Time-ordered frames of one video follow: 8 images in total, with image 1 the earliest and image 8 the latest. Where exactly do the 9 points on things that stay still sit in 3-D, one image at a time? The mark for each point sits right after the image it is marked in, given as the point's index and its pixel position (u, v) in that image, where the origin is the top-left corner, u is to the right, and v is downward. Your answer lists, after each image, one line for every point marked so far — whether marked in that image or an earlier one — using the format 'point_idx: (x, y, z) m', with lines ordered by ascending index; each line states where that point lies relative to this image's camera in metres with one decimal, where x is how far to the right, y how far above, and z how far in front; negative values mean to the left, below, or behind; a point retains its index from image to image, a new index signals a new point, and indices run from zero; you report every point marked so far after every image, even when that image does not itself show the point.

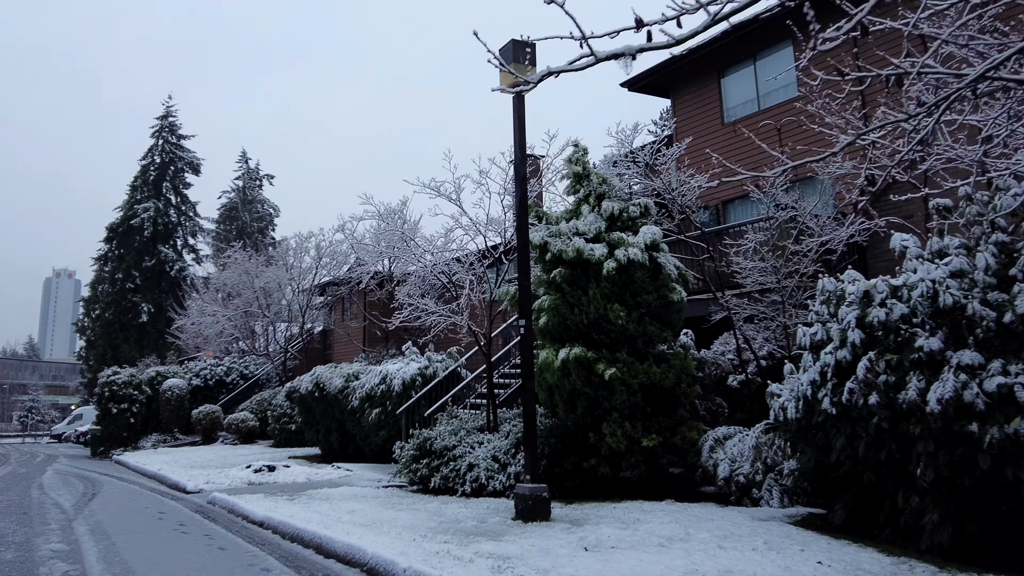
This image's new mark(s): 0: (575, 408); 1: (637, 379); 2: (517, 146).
0: (+0.6, -1.2, +9.8) m
1: (+1.2, -0.9, +9.5) m
2: (0.0, +1.4, +9.4) m
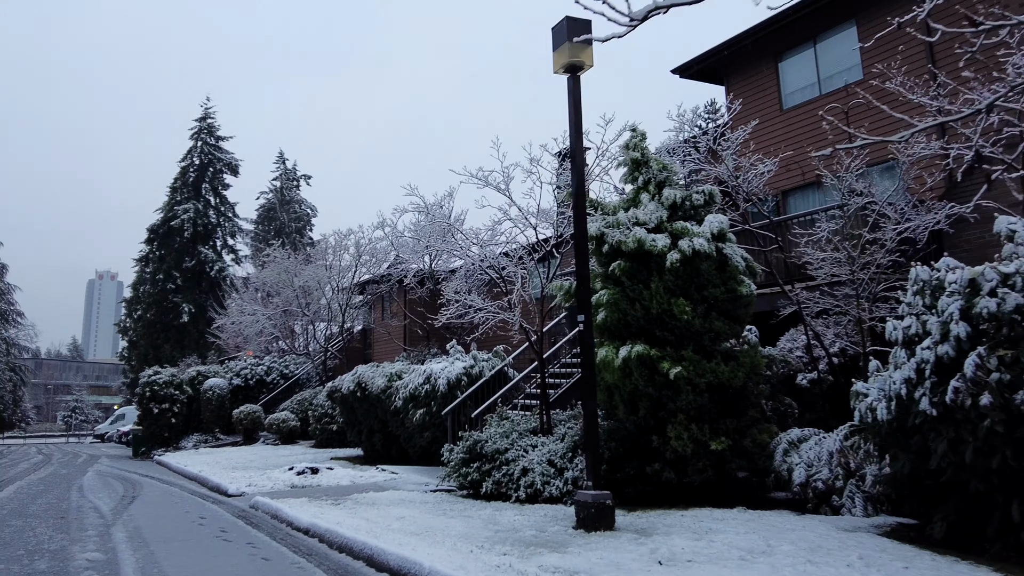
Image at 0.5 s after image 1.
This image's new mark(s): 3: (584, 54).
0: (+1.2, -1.2, +9.2) m
1: (+1.8, -0.8, +8.9) m
2: (+0.6, +1.5, +8.8) m
3: (+0.7, +2.2, +8.9) m
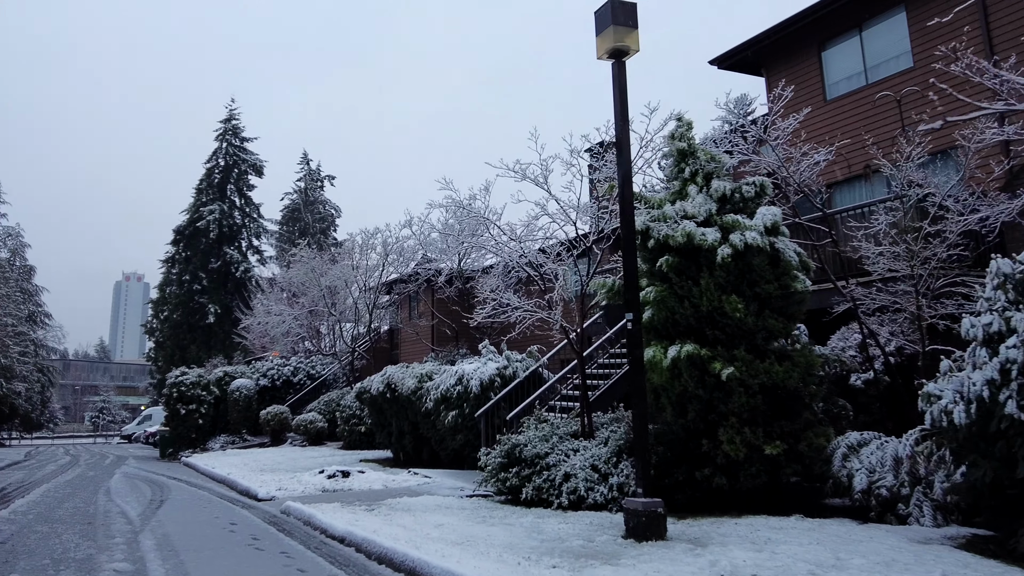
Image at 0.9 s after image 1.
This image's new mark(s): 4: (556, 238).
0: (+1.6, -1.1, +8.8) m
1: (+2.1, -0.8, +8.4) m
2: (+0.9, +1.5, +8.4) m
3: (+1.0, +2.2, +8.4) m
4: (+0.5, +0.6, +10.8) m
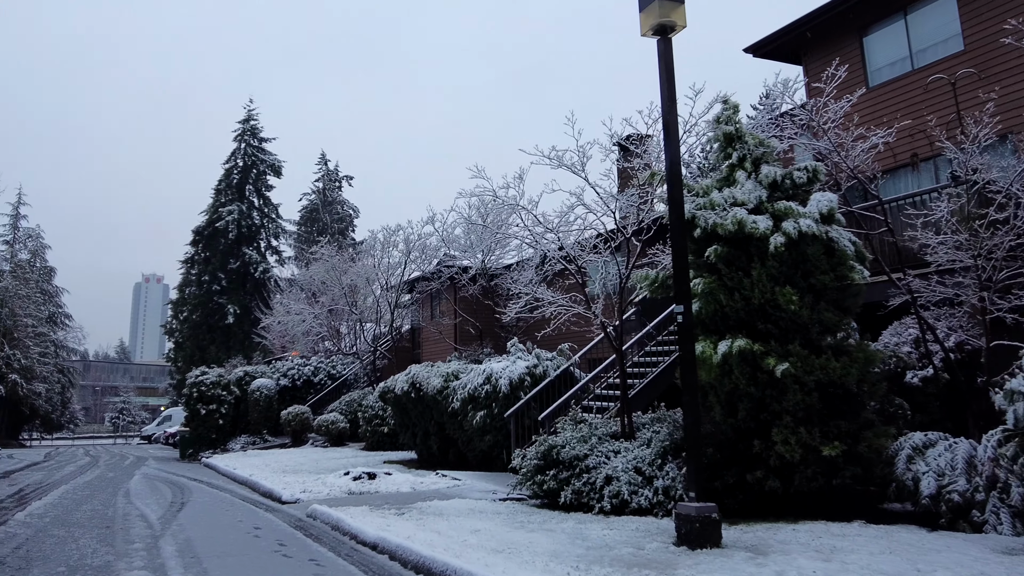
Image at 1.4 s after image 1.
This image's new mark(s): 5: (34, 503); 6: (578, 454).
0: (+1.9, -1.1, +8.3) m
1: (+2.5, -0.7, +7.9) m
2: (+1.3, +1.6, +7.9) m
3: (+1.4, +2.3, +7.9) m
4: (+0.9, +0.6, +10.3) m
5: (-5.9, -2.7, +11.9) m
6: (+0.6, -1.6, +9.3) m
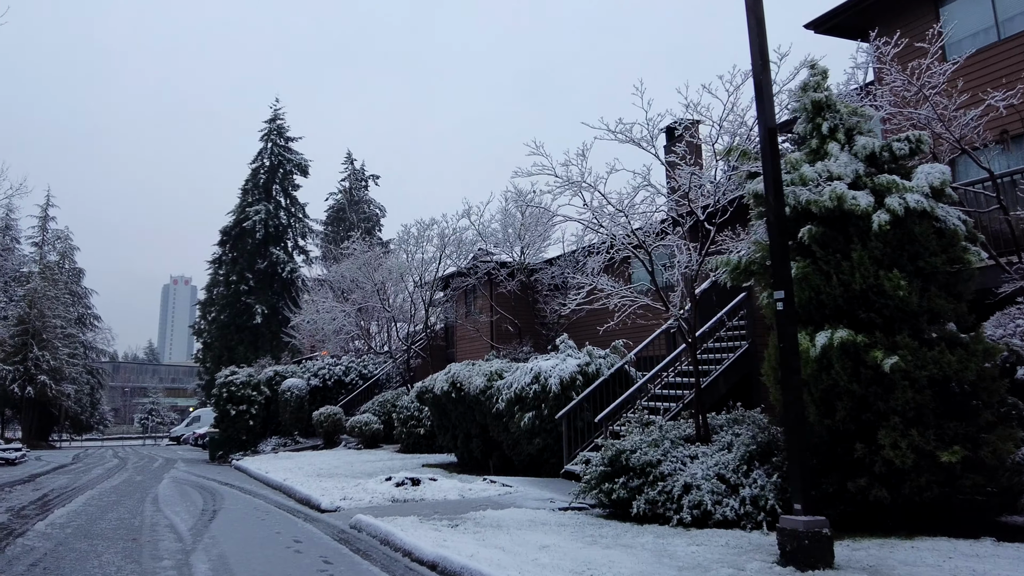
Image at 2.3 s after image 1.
0: (+2.5, -0.9, +7.3) m
1: (+3.0, -0.6, +6.9) m
2: (+1.8, +1.7, +6.9) m
3: (+1.9, +2.4, +7.0) m
4: (+1.4, +0.7, +9.4) m
5: (-5.3, -2.6, +11.2) m
6: (+1.2, -1.5, +8.4) m
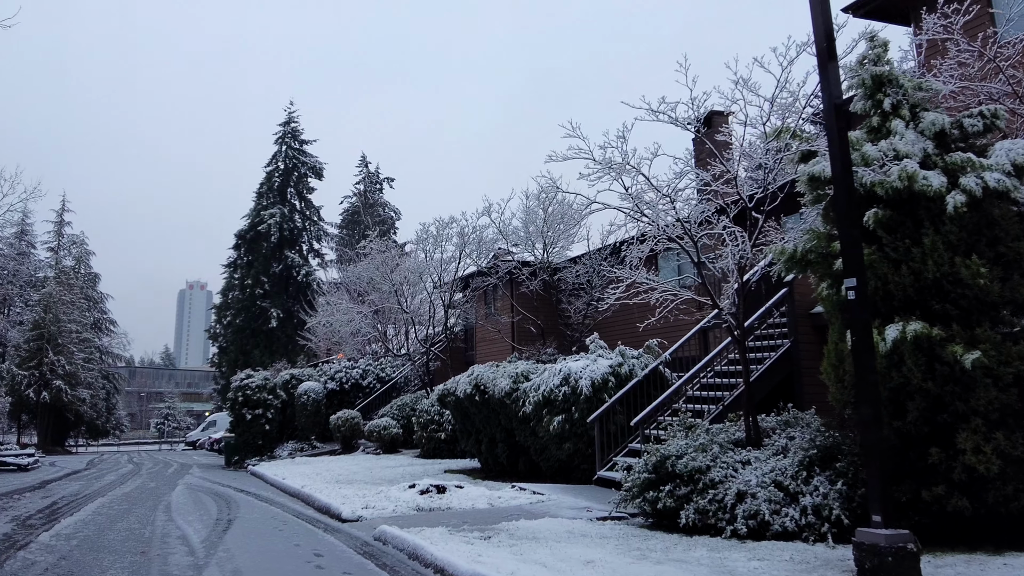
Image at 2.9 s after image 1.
0: (+2.7, -0.9, +6.7) m
1: (+3.3, -0.5, +6.3) m
2: (+2.0, +1.8, +6.3) m
3: (+2.1, +2.5, +6.4) m
4: (+1.7, +0.8, +8.8) m
5: (-4.9, -2.6, +10.6) m
6: (+1.5, -1.4, +7.7) m
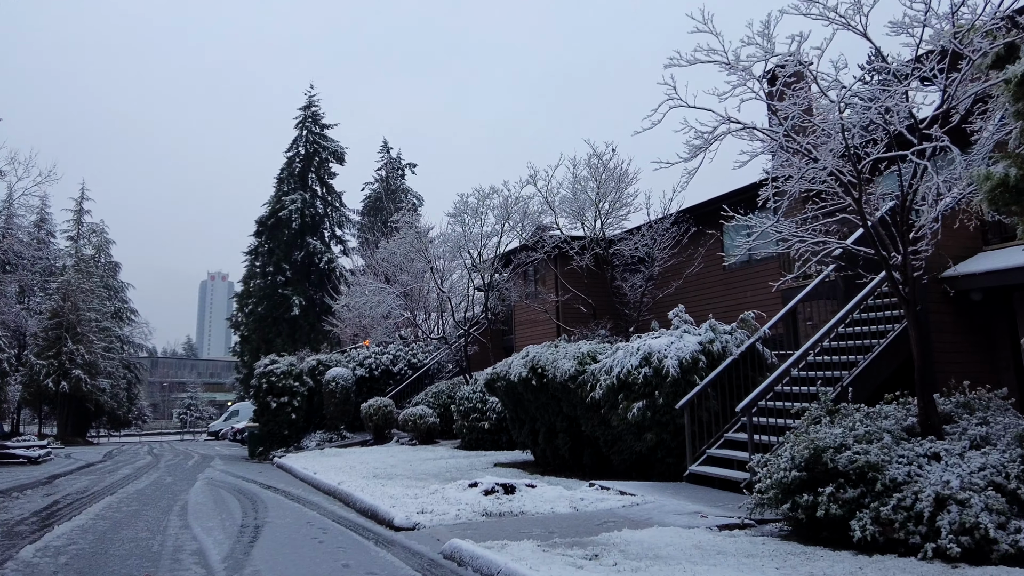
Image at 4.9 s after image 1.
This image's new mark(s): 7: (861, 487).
0: (+3.4, -0.5, +4.8) m
1: (+3.9, -0.2, +4.4) m
2: (+2.7, +2.1, +4.4) m
3: (+2.8, +2.8, +4.4) m
4: (+2.4, +1.2, +6.9) m
5: (-4.2, -2.2, +8.9) m
6: (+2.2, -1.1, +5.9) m
7: (+2.1, -1.2, +5.9) m
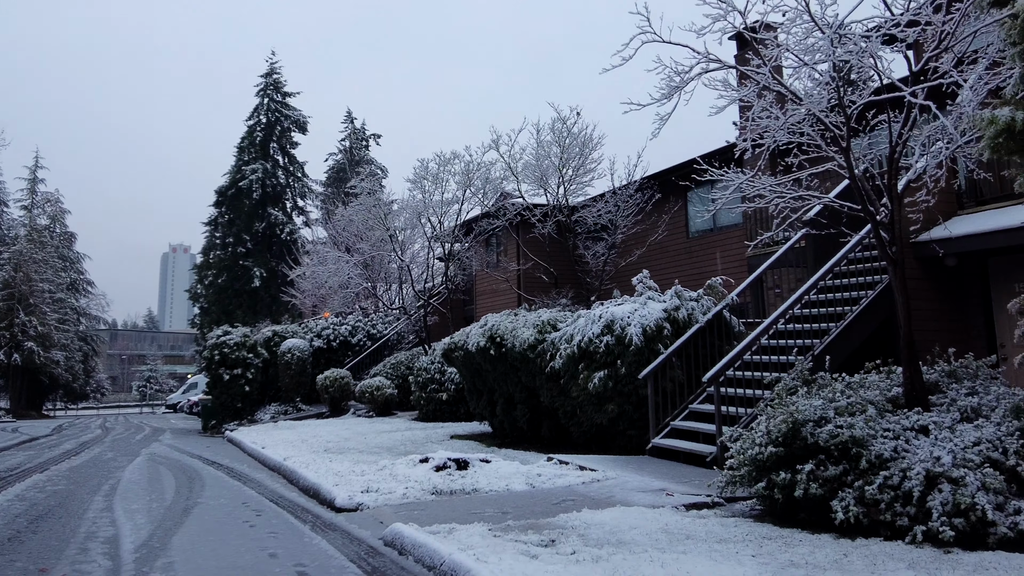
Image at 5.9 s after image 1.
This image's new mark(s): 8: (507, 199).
0: (+3.2, -0.3, +4.2) m
1: (+3.7, 0.0, +3.9) m
2: (+2.4, +2.3, +3.8) m
3: (+2.5, +3.0, +3.8) m
4: (+2.1, +1.4, +6.3) m
5: (-4.6, -1.9, +8.2) m
6: (+1.9, -0.8, +5.3) m
7: (+1.8, -1.0, +5.3) m
8: (-0.1, +1.8, +19.4) m
